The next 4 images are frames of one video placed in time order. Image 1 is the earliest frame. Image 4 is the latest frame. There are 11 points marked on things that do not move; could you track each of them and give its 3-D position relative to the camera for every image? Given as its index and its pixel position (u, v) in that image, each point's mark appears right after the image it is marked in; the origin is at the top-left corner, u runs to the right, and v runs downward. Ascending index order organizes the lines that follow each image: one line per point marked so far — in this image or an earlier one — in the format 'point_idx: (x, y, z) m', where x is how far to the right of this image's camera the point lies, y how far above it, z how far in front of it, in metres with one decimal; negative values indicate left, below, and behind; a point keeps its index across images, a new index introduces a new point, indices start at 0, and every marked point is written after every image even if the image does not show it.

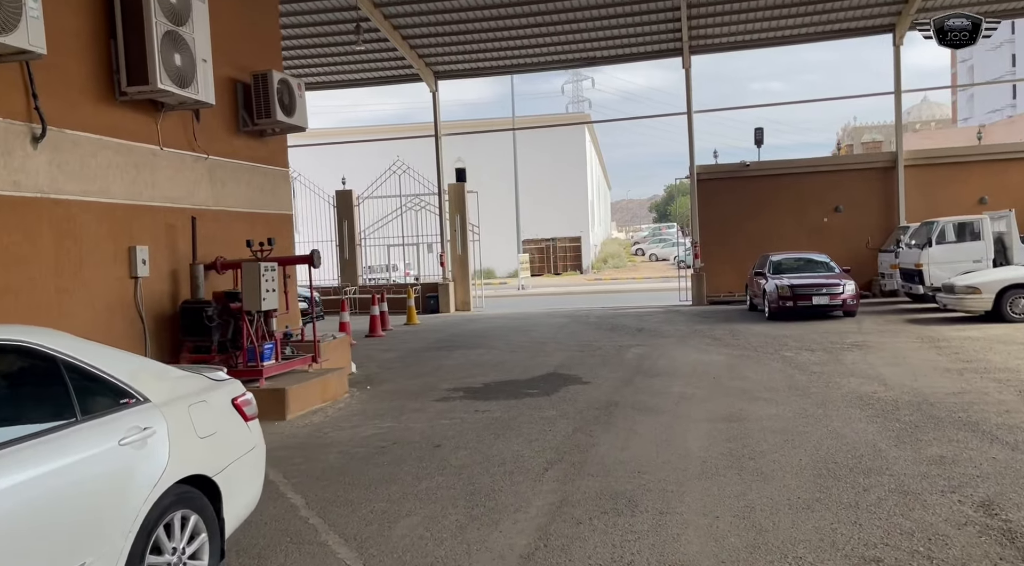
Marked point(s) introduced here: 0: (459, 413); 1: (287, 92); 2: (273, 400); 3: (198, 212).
0: (-0.5, -1.3, +8.5) m
1: (-2.8, +2.4, +10.7) m
2: (-2.3, -1.1, +8.4) m
3: (-3.5, +0.8, +9.6) m
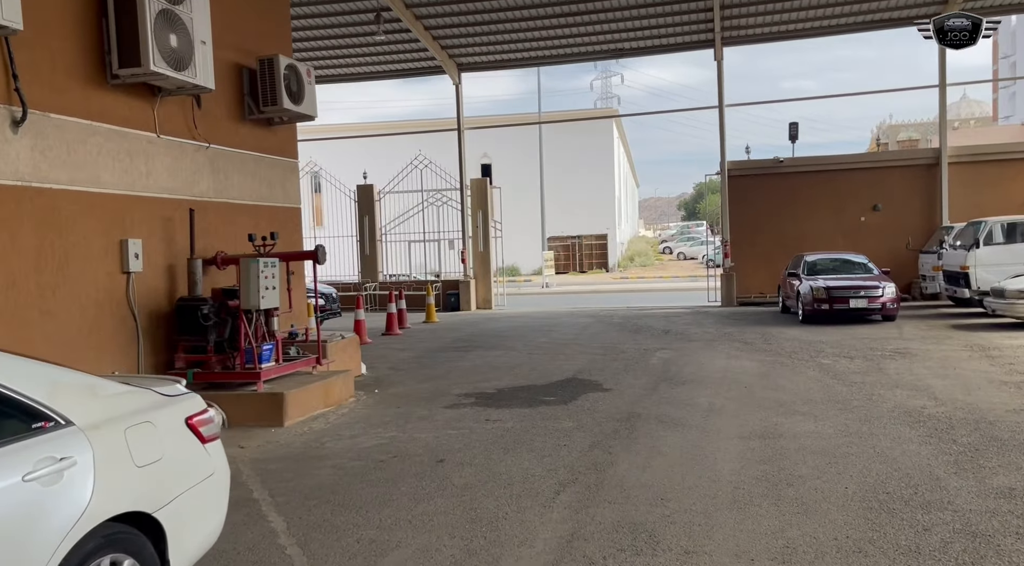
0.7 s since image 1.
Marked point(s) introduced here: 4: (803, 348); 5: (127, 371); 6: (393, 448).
0: (-0.4, -1.3, +7.9) m
1: (-2.6, +2.4, +10.2) m
2: (-2.2, -1.1, +7.9) m
3: (-3.3, +0.8, +9.0) m
4: (+4.1, -0.9, +12.3) m
5: (-3.5, -0.8, +7.9) m
6: (-1.0, -1.3, +7.0) m
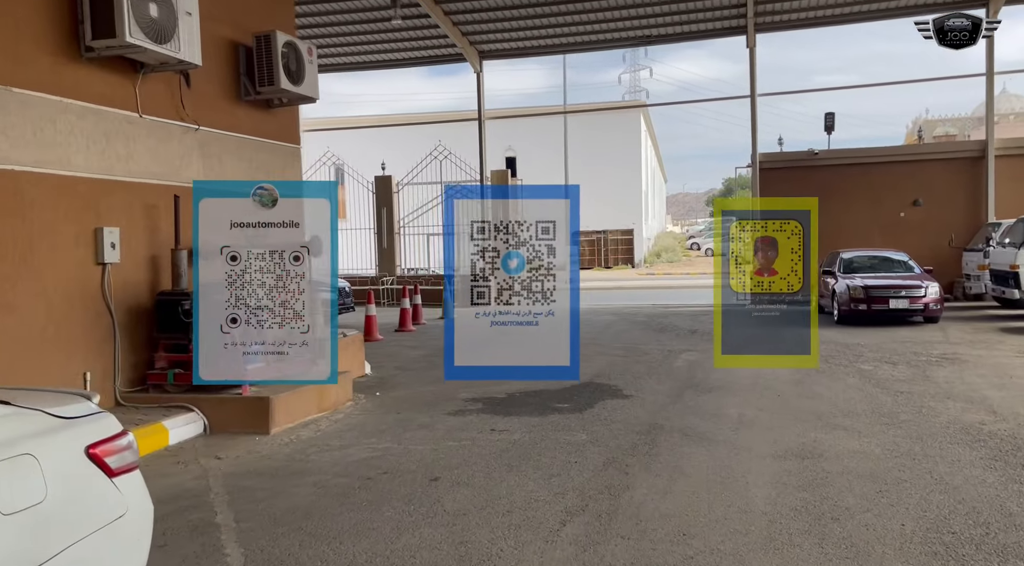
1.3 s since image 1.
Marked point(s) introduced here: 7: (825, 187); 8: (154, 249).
0: (-0.3, -1.2, +7.2) m
1: (-2.4, +2.5, +9.5) m
2: (-2.1, -1.1, +7.2) m
3: (-3.2, +0.9, +8.4) m
4: (+4.3, -0.9, +11.4) m
5: (-3.5, -0.7, +7.3) m
6: (-0.9, -1.3, +6.3) m
7: (+7.1, +2.2, +19.5) m
8: (-3.3, +0.3, +7.9) m
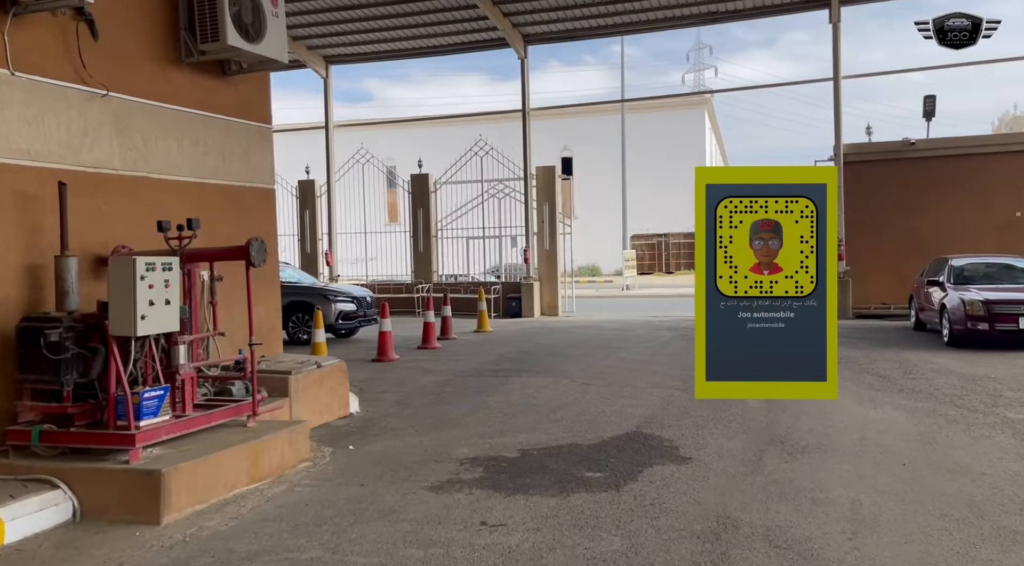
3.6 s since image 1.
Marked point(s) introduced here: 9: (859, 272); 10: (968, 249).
0: (-0.4, -1.4, +4.8) m
1: (-2.2, +2.3, +7.3) m
2: (-2.1, -1.2, +5.0) m
3: (-3.1, +0.8, +6.3) m
4: (+4.6, -1.1, +8.7) m
5: (-3.5, -0.9, +5.2) m
6: (-1.0, -1.4, +4.0) m
7: (+7.9, +2.0, +16.6) m
8: (-3.2, +0.2, +5.8) m
9: (+6.9, +0.2, +17.0) m
10: (+8.8, +0.7, +16.5) m
